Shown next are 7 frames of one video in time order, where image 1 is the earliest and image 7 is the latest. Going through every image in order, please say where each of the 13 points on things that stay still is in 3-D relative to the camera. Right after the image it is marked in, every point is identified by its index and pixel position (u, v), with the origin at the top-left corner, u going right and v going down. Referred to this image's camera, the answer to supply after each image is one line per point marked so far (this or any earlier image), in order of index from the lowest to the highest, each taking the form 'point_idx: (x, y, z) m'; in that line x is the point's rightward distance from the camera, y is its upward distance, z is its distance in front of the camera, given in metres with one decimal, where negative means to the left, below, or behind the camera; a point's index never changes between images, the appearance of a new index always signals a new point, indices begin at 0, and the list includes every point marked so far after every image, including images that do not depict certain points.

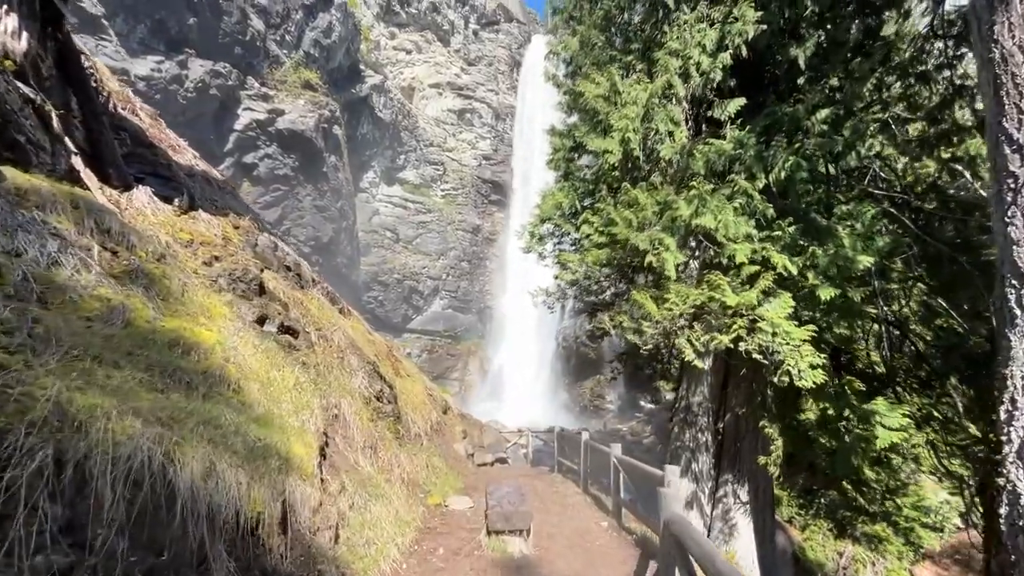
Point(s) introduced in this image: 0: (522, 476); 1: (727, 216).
0: (+0.3, -3.6, +9.2) m
1: (+2.9, +1.0, +6.4) m
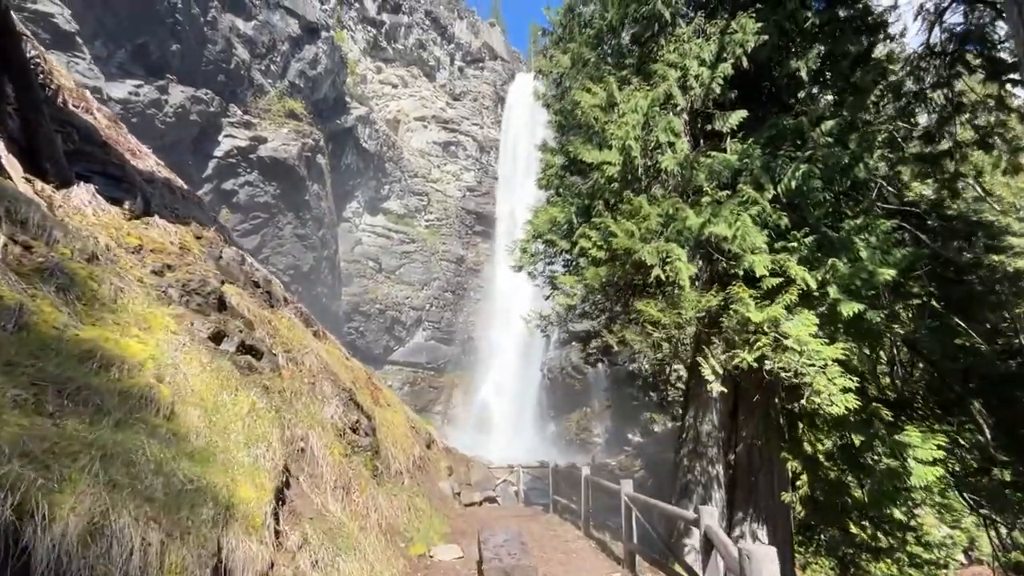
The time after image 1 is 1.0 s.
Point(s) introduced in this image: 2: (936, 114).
0: (+0.1, -4.0, +8.3) m
1: (+2.9, +0.8, +5.9) m
2: (+7.4, +3.0, +8.6) m
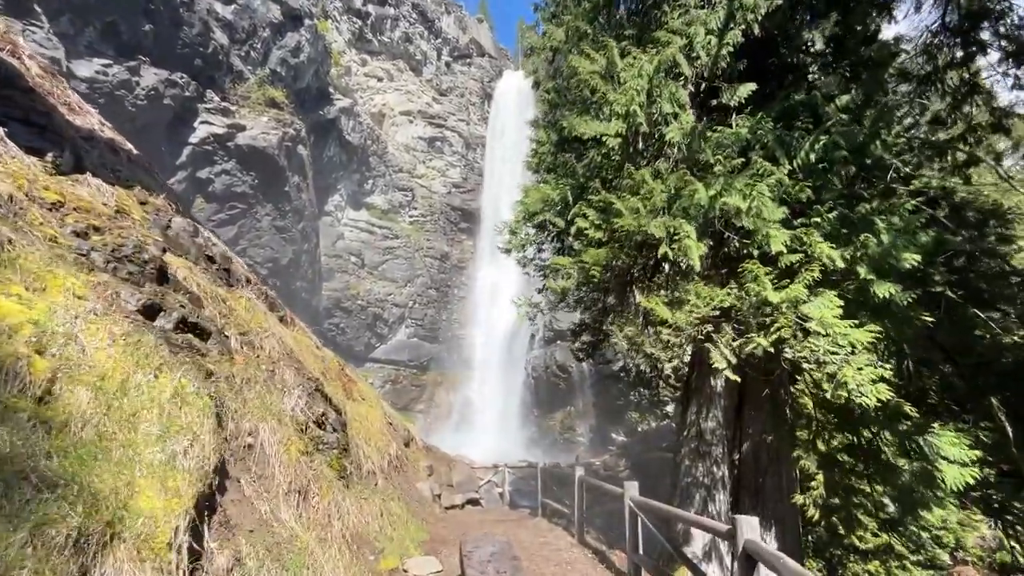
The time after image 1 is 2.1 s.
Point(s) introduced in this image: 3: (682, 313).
0: (-0.1, -3.7, +7.6) m
1: (+2.8, +1.0, +5.3) m
2: (+7.3, +3.2, +8.1) m
3: (+1.9, -0.3, +5.3) m
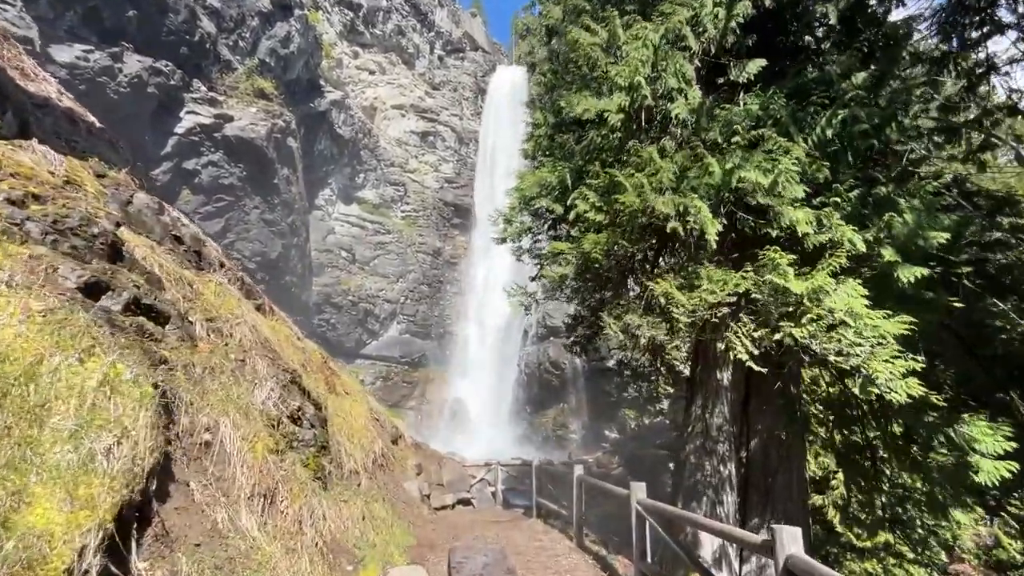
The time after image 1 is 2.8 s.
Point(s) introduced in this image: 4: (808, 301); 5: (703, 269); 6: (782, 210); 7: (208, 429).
0: (-0.2, -3.5, +7.2) m
1: (+2.7, +1.1, +4.9) m
2: (+7.2, +3.4, +7.8) m
3: (+1.8, -0.1, +4.9) m
4: (+2.8, -0.1, +4.5) m
5: (+2.0, +0.2, +5.1) m
6: (+2.8, +0.8, +5.0) m
7: (-2.2, -1.0, +3.4) m
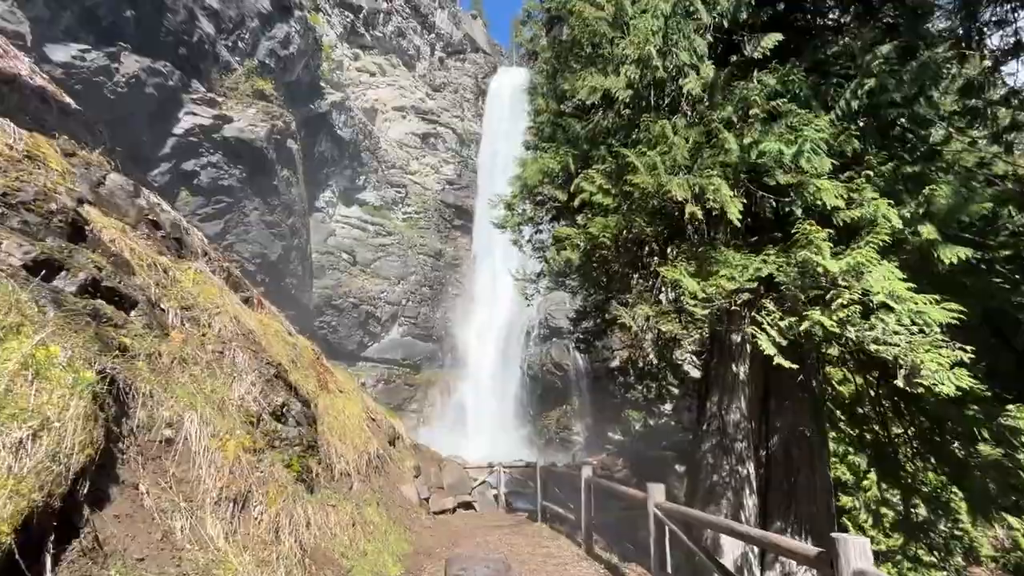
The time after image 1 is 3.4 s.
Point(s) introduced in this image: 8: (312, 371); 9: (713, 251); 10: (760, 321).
0: (-0.2, -3.4, +6.8) m
1: (+2.7, +1.3, +4.5) m
2: (+7.2, +3.5, +7.4) m
3: (+1.8, 0.0, +4.5) m
4: (+2.8, +0.1, +4.1) m
5: (+2.0, +0.4, +4.7) m
6: (+2.8, +1.0, +4.6) m
7: (-2.1, -0.9, +3.0) m
8: (-2.6, -1.0, +6.3) m
9: (+2.0, +0.4, +4.8) m
10: (+2.3, -0.3, +4.6) m
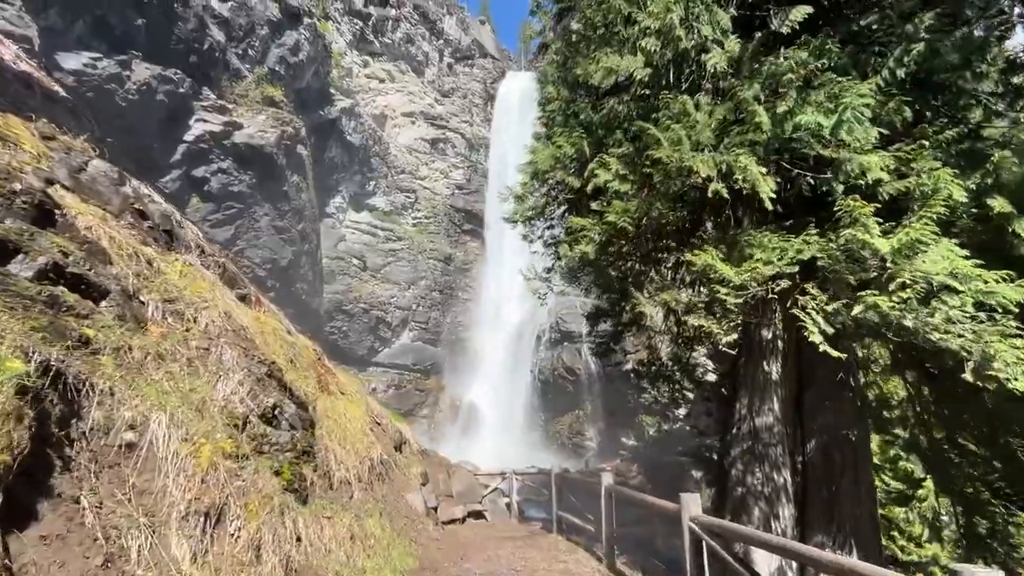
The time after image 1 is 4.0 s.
0: (0.0, -3.3, +6.4) m
1: (+2.8, +1.4, +4.0) m
2: (+7.3, +3.6, +6.8) m
3: (+1.9, +0.1, +4.0) m
4: (+2.9, +0.2, +3.7) m
5: (+2.1, +0.5, +4.2) m
6: (+2.9, +1.1, +4.2) m
7: (-2.1, -0.8, +2.7) m
8: (-2.4, -1.0, +5.9) m
9: (+2.1, +0.5, +4.3) m
10: (+2.4, -0.2, +4.1) m
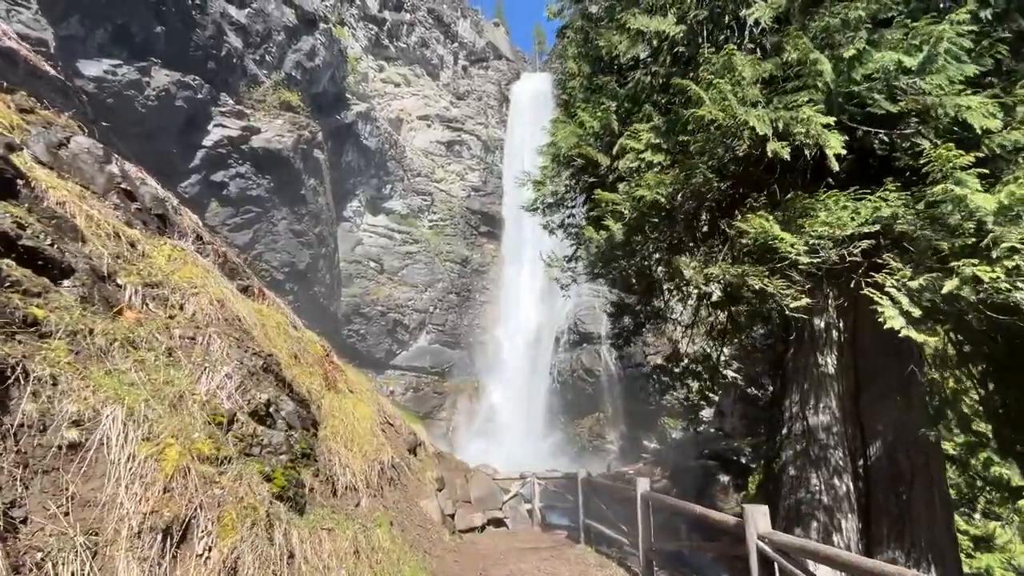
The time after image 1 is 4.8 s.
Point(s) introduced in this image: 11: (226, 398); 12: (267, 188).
0: (+0.3, -3.2, +5.8) m
1: (+3.0, +1.6, +3.4) m
2: (+7.6, +3.9, +6.1) m
3: (+2.1, +0.3, +3.5) m
4: (+3.0, +0.4, +3.0) m
5: (+2.3, +0.6, +3.7) m
6: (+3.1, +1.3, +3.6) m
7: (-1.9, -0.6, +2.2) m
8: (-2.2, -0.9, +5.5) m
9: (+2.2, +0.7, +3.7) m
10: (+2.6, 0.0, +3.5) m
11: (-1.9, -0.7, +3.3) m
12: (-10.9, +4.6, +21.1) m
